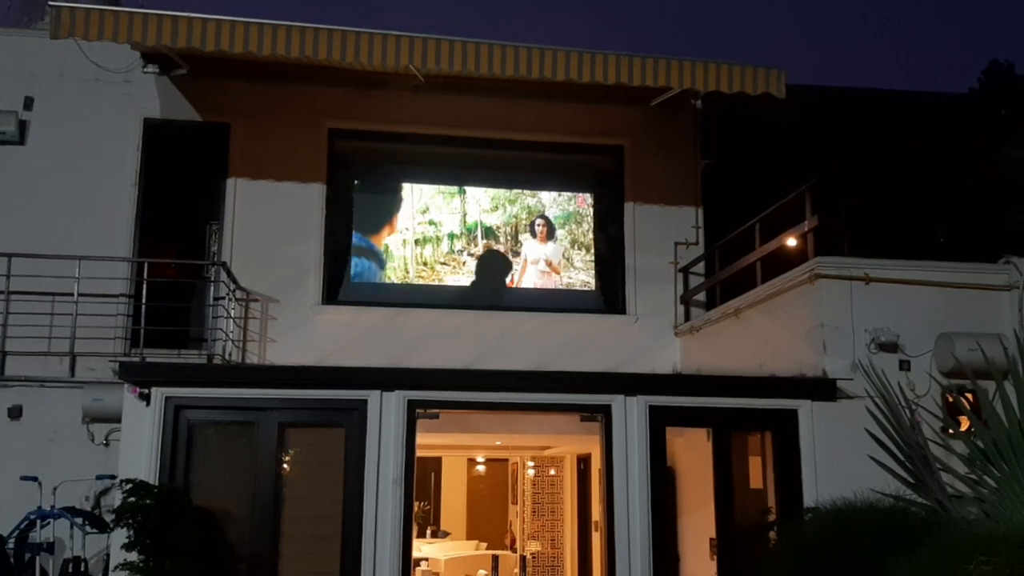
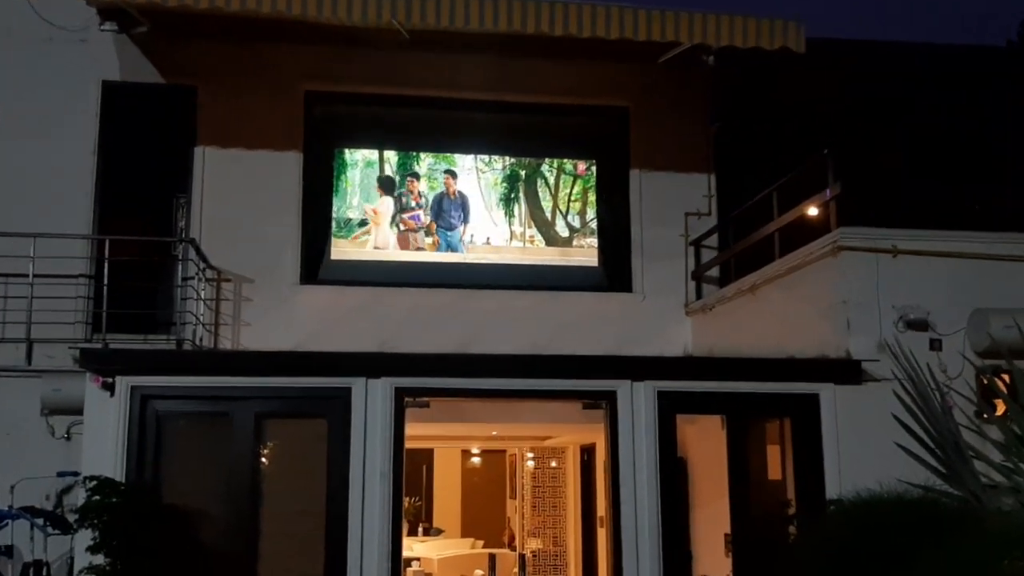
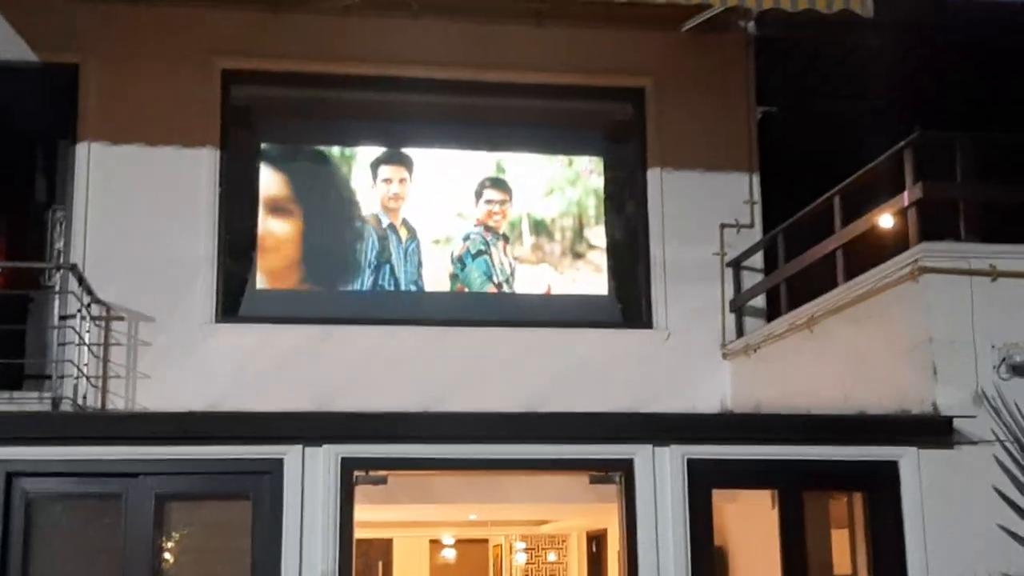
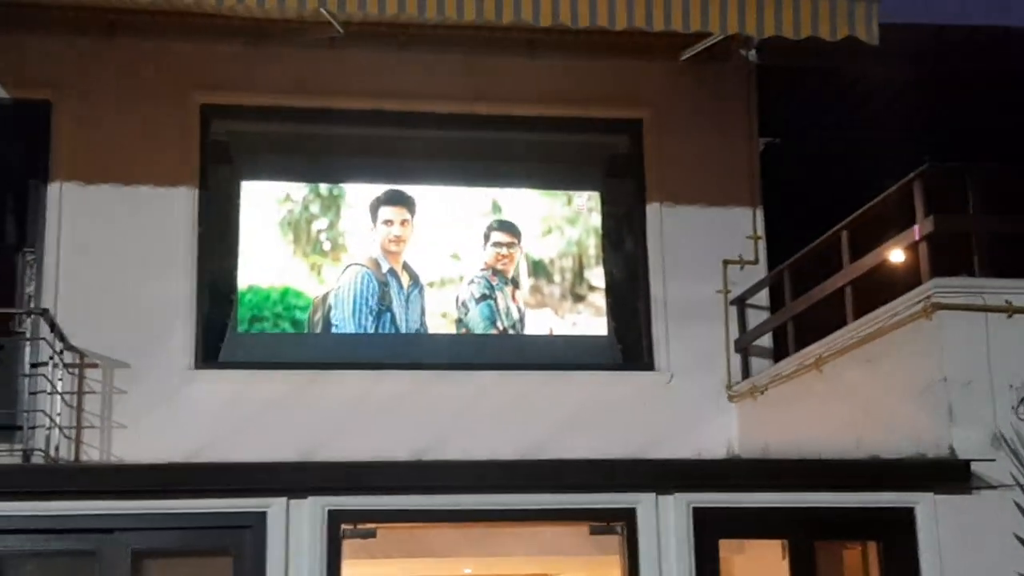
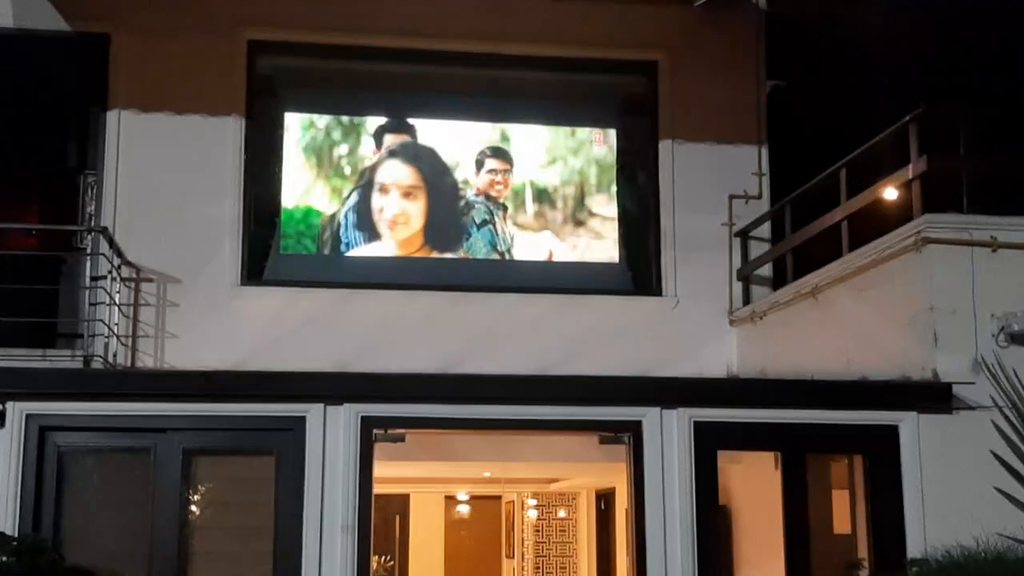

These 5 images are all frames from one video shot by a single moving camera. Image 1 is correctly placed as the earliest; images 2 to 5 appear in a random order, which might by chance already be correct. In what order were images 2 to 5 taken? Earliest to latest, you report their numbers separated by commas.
2, 5, 3, 4
